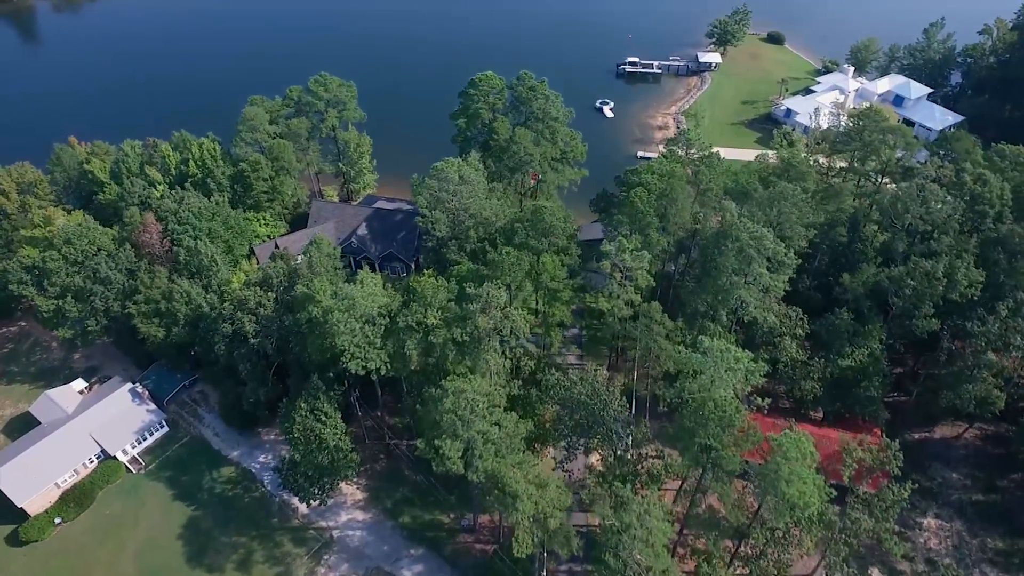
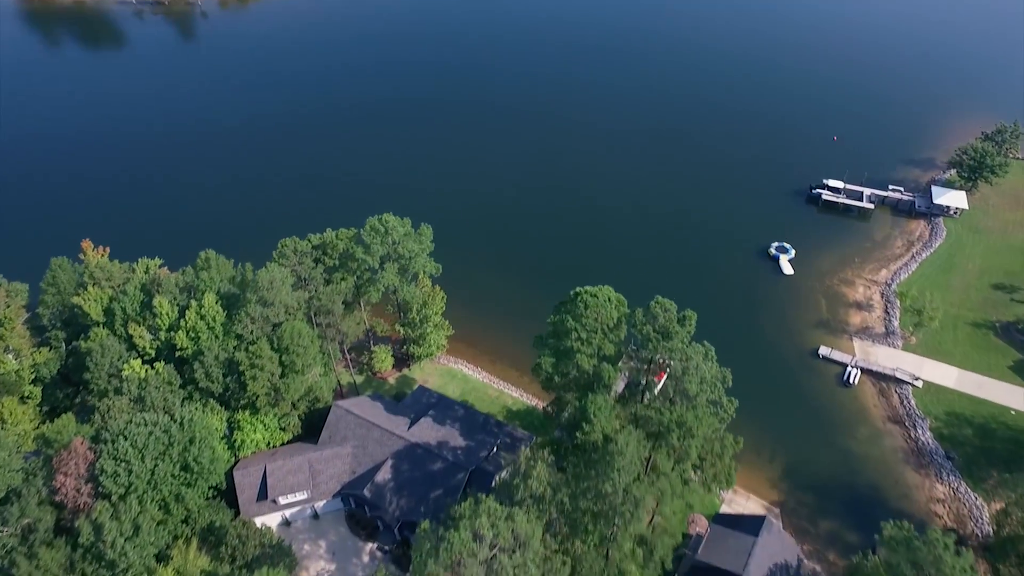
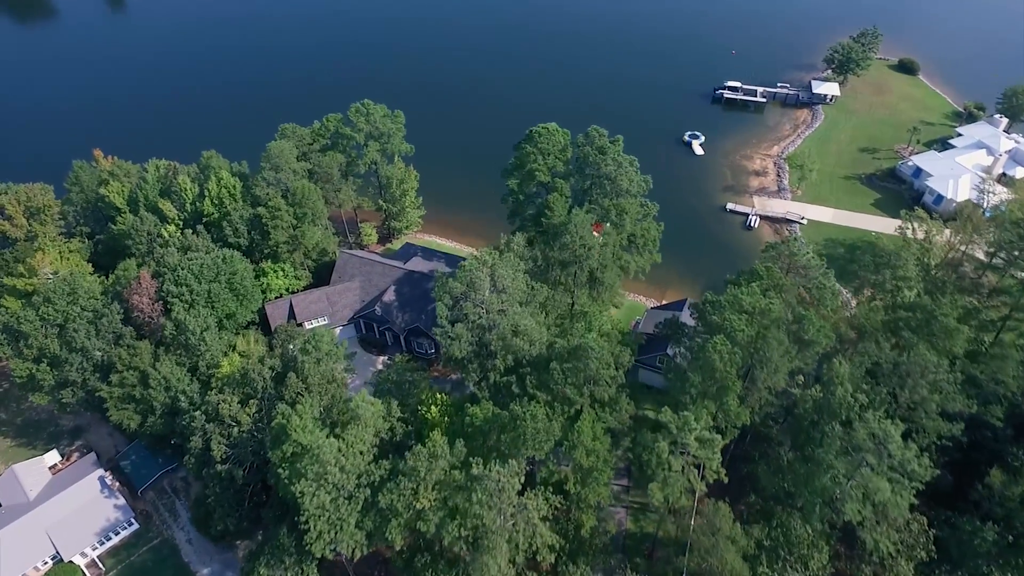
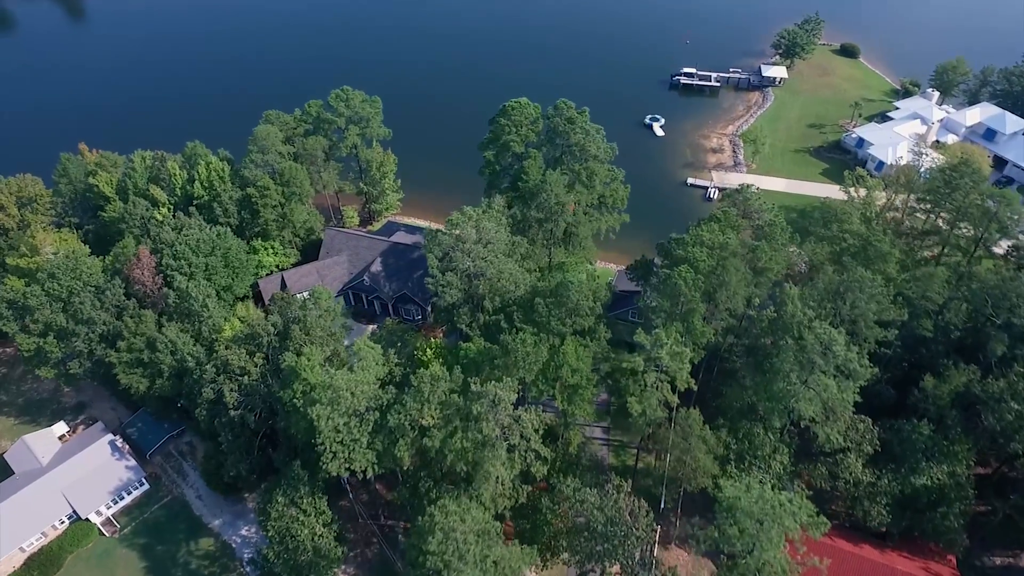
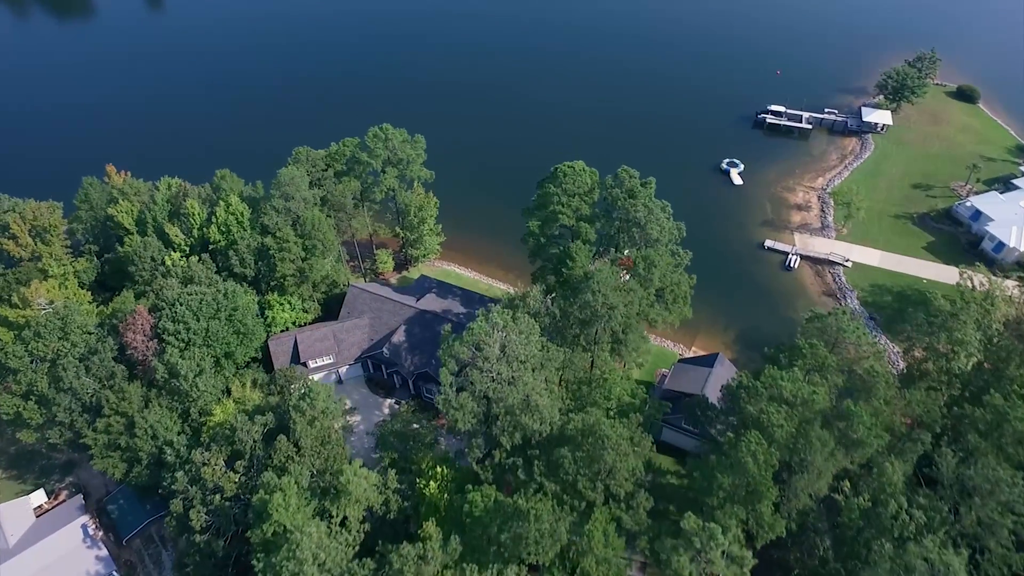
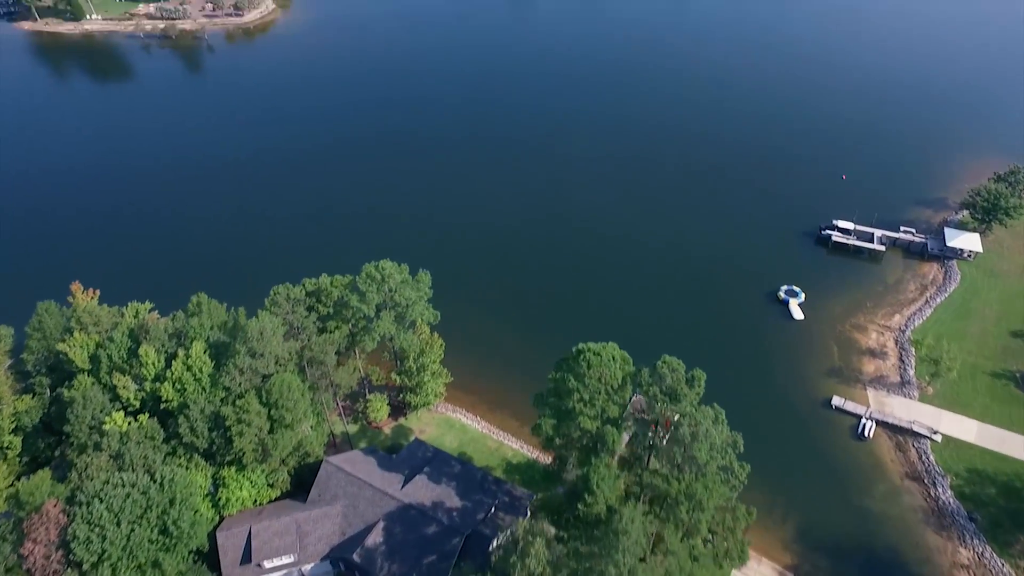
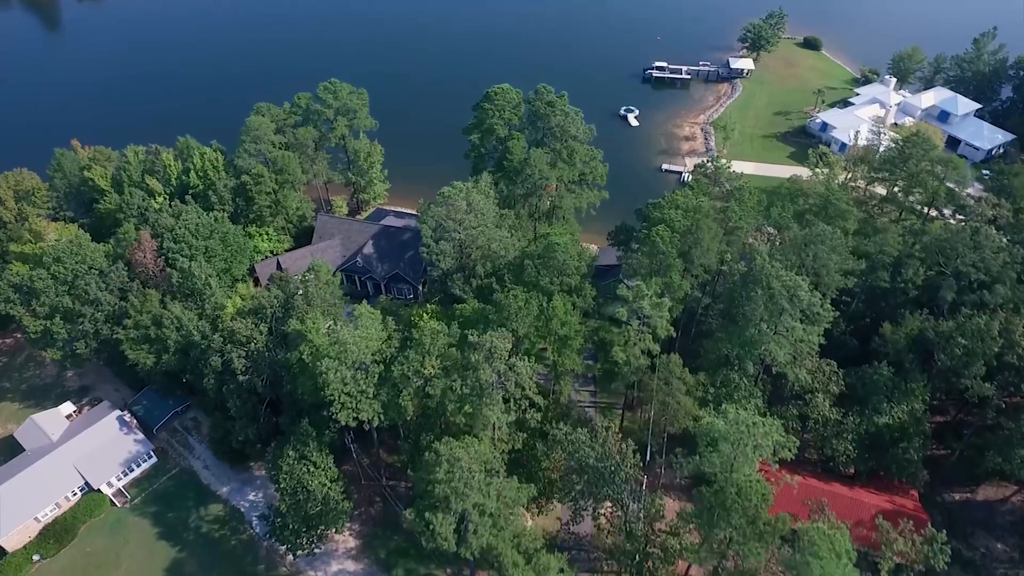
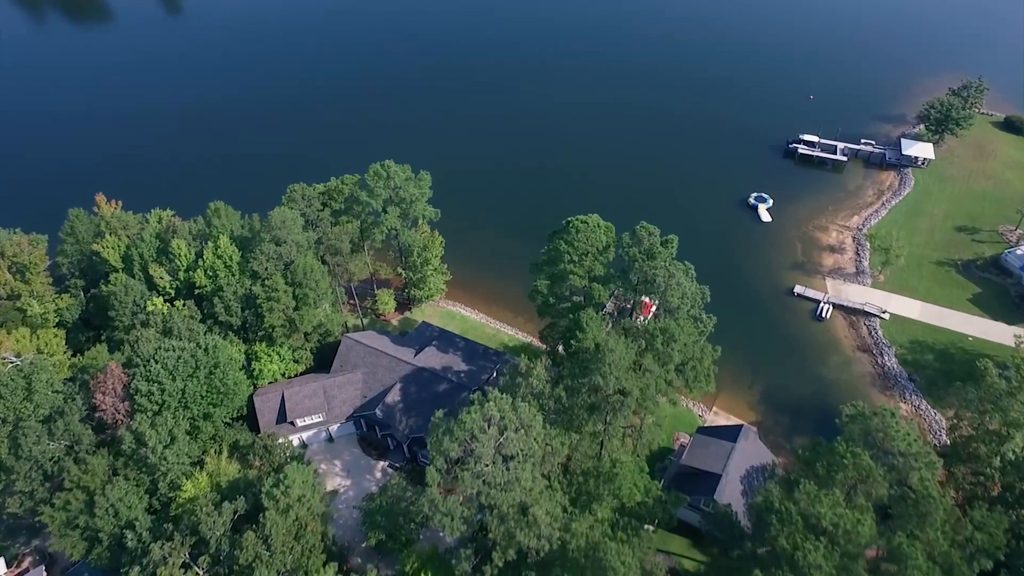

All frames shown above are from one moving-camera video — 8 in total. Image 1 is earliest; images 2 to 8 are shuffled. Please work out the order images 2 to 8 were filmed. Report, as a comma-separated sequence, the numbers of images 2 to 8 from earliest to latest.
7, 4, 3, 5, 8, 2, 6
